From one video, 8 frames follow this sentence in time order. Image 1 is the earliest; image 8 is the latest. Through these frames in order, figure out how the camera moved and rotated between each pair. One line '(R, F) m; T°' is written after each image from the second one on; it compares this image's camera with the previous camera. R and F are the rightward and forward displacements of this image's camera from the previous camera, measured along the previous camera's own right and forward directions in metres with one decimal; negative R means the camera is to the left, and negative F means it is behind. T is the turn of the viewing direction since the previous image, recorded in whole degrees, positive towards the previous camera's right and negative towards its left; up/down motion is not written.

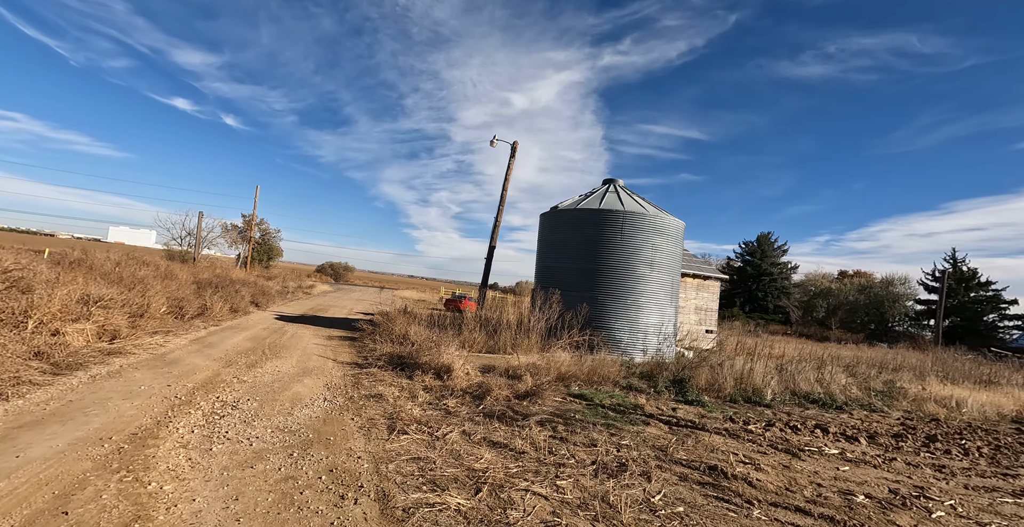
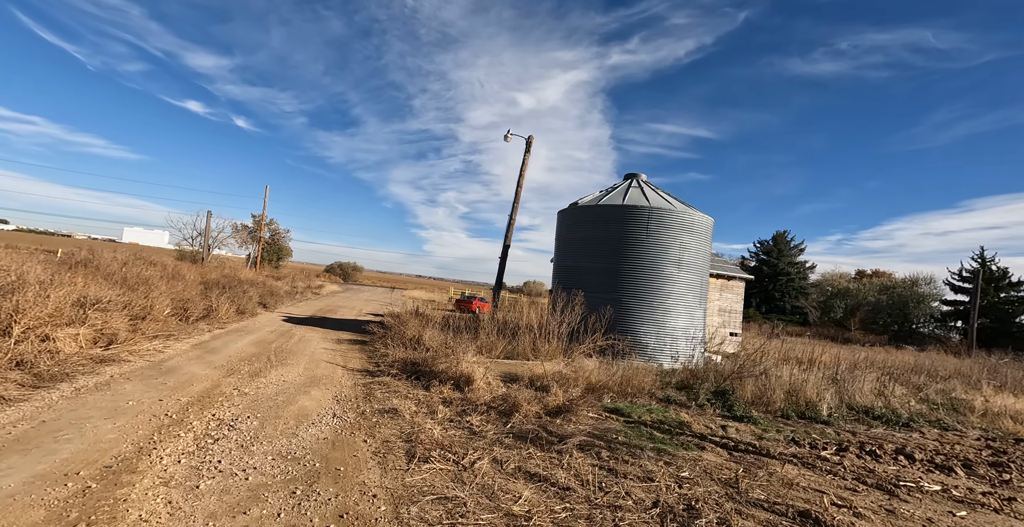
(-0.3, +0.7) m; -1°
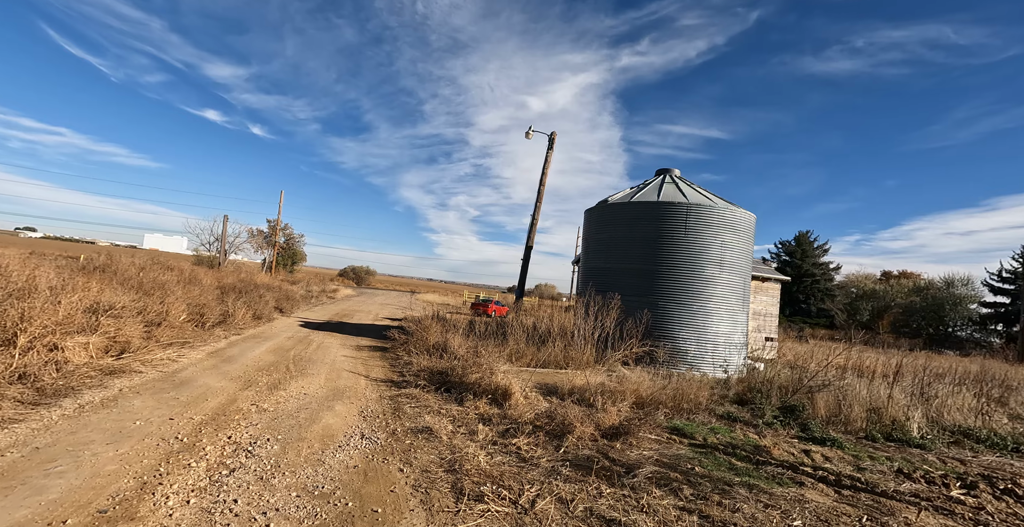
(-0.4, +0.7) m; -1°
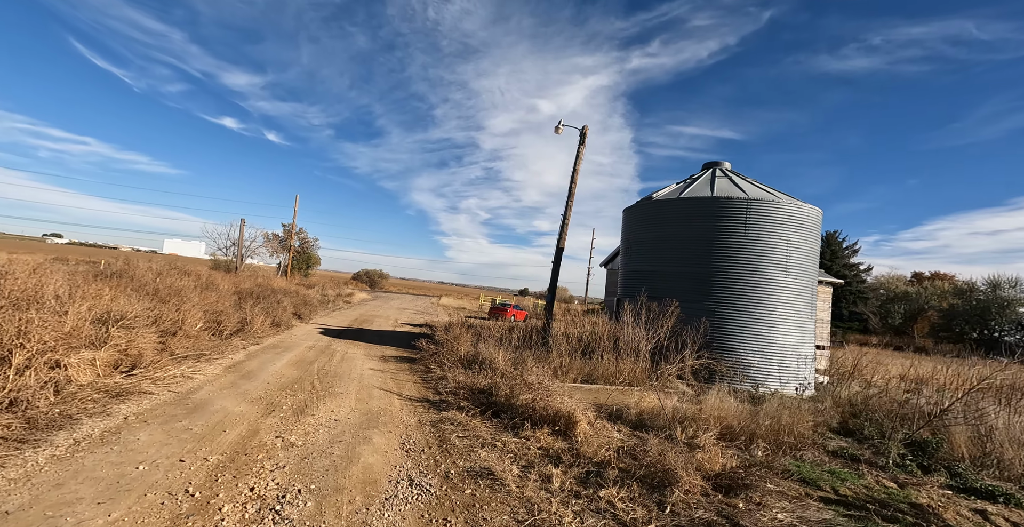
(-0.6, +0.9) m; -2°
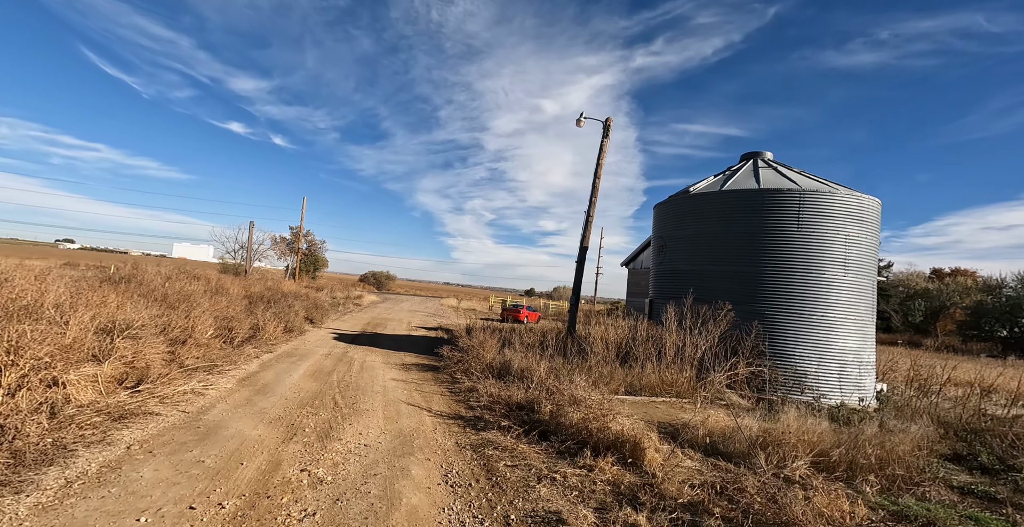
(-0.5, +0.7) m; -1°
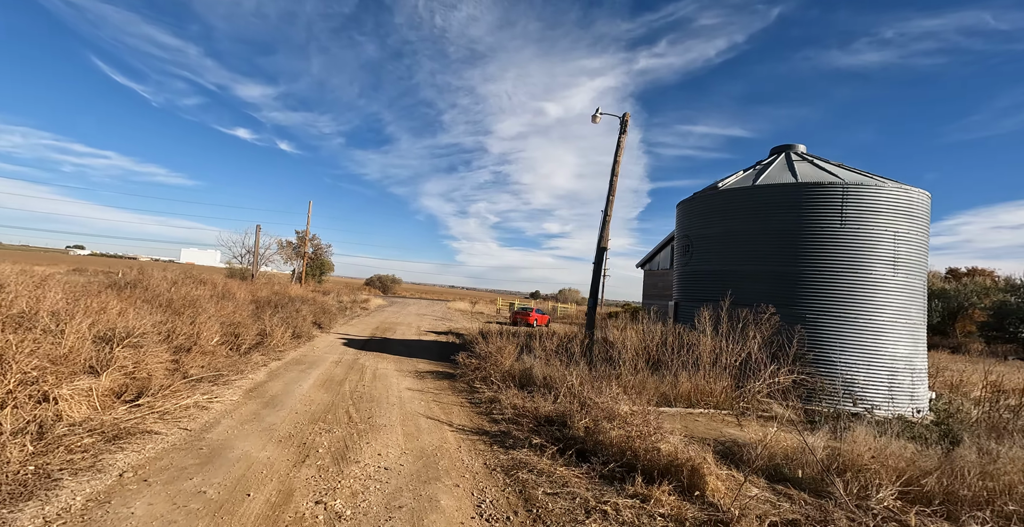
(-0.3, +0.6) m; -1°
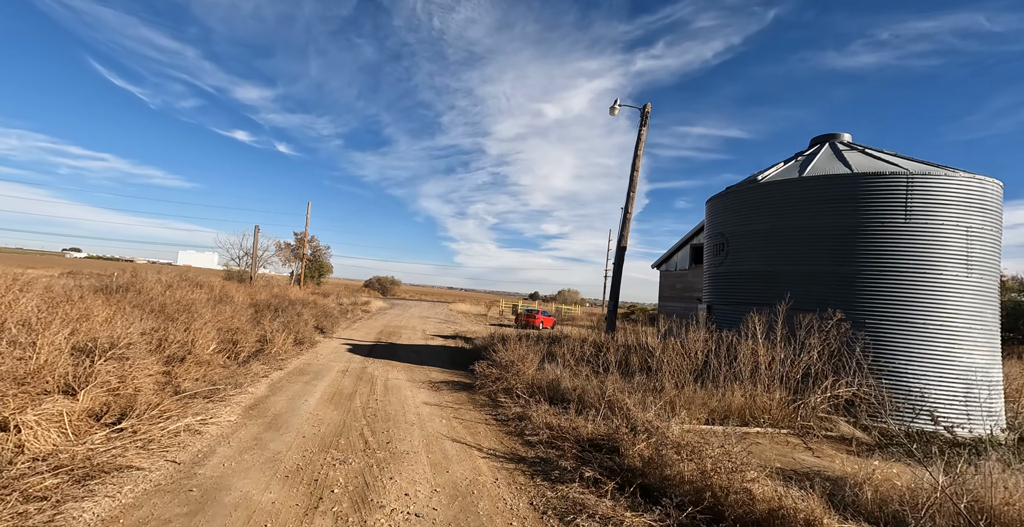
(-0.5, +0.8) m; 0°
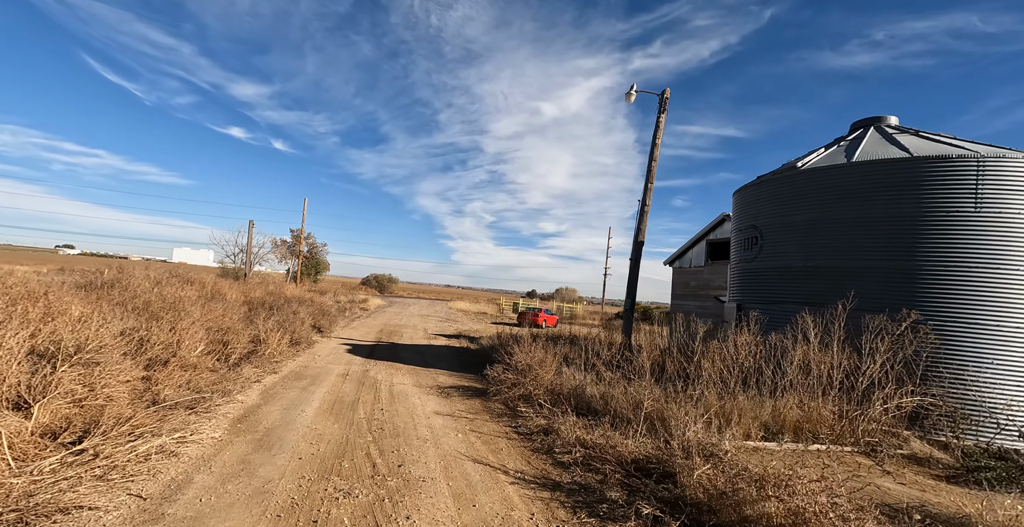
(-0.4, +0.8) m; 0°
